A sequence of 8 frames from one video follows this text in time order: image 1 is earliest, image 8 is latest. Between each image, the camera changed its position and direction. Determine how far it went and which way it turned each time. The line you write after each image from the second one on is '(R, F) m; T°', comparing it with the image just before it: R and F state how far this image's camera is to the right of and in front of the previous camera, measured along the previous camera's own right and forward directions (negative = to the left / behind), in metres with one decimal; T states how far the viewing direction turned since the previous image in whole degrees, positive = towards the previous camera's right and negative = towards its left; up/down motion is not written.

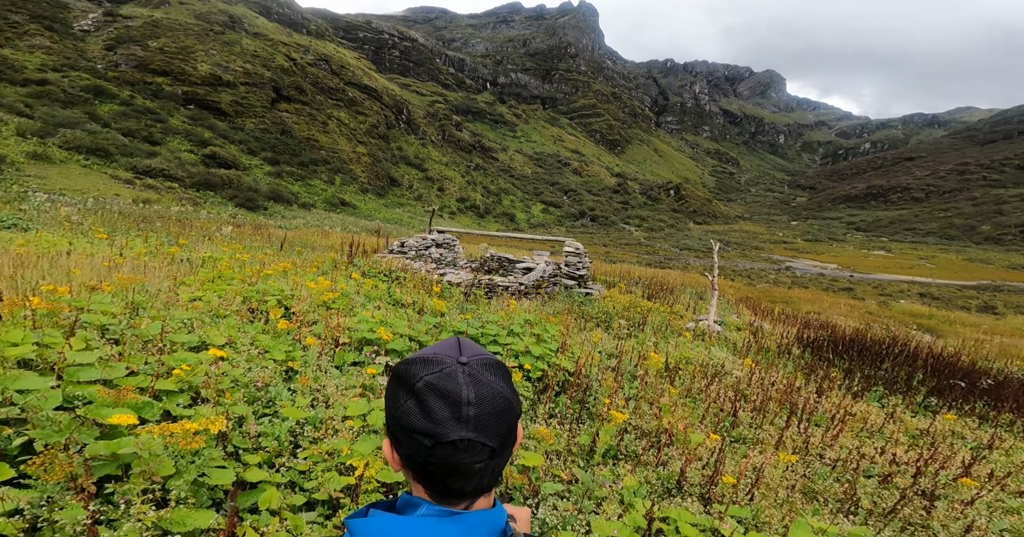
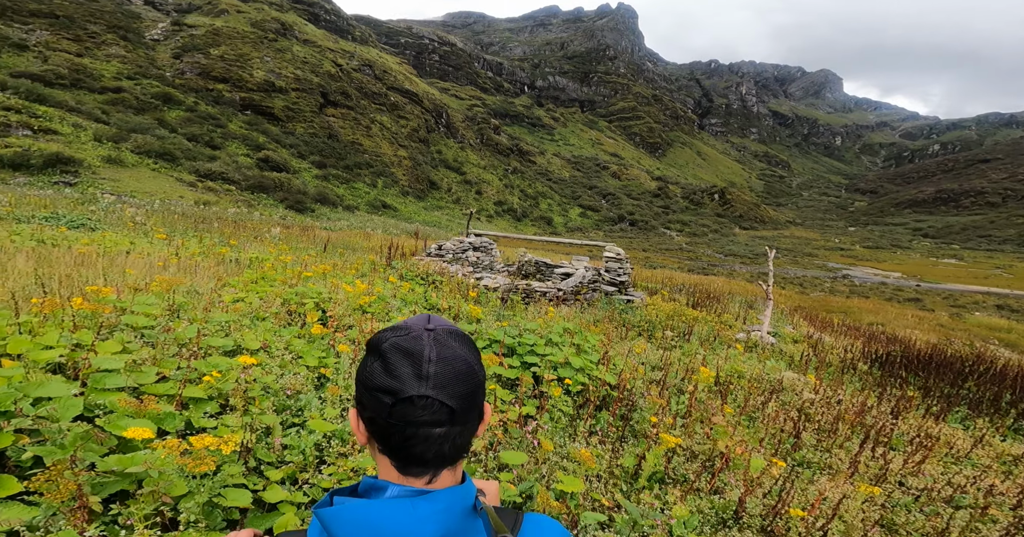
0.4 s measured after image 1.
(0.0, +0.2) m; -4°
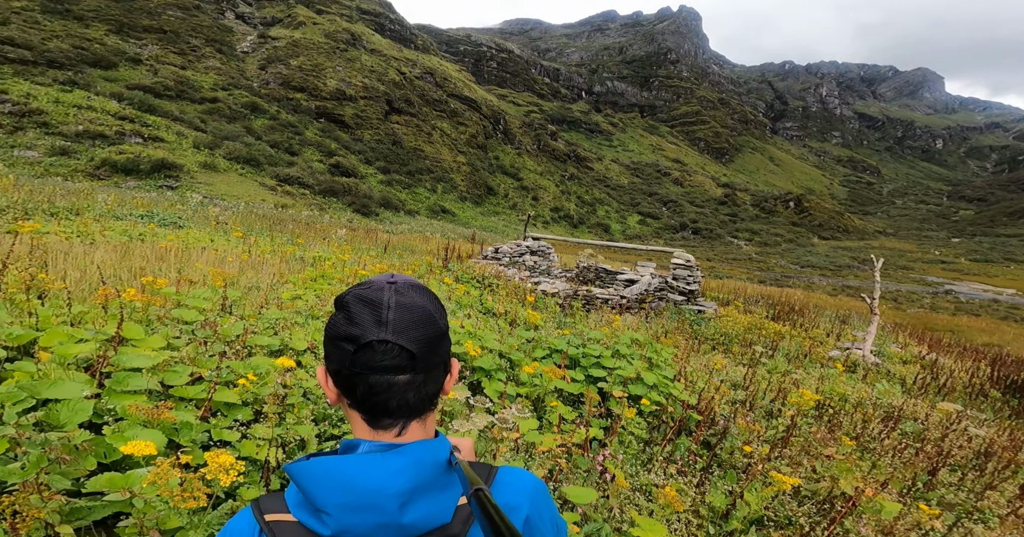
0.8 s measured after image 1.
(-0.1, +0.5) m; -6°
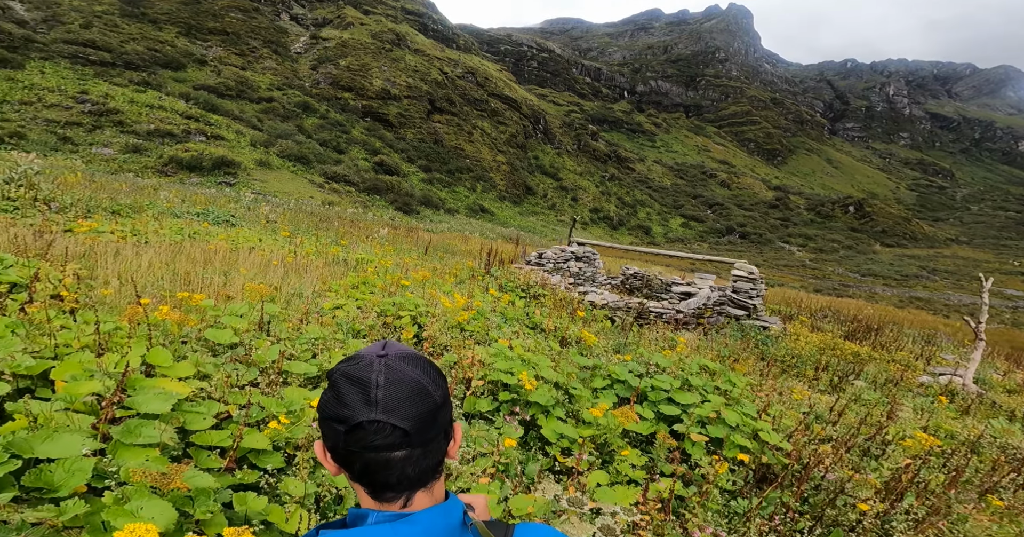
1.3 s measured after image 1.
(-0.2, +0.4) m; -4°
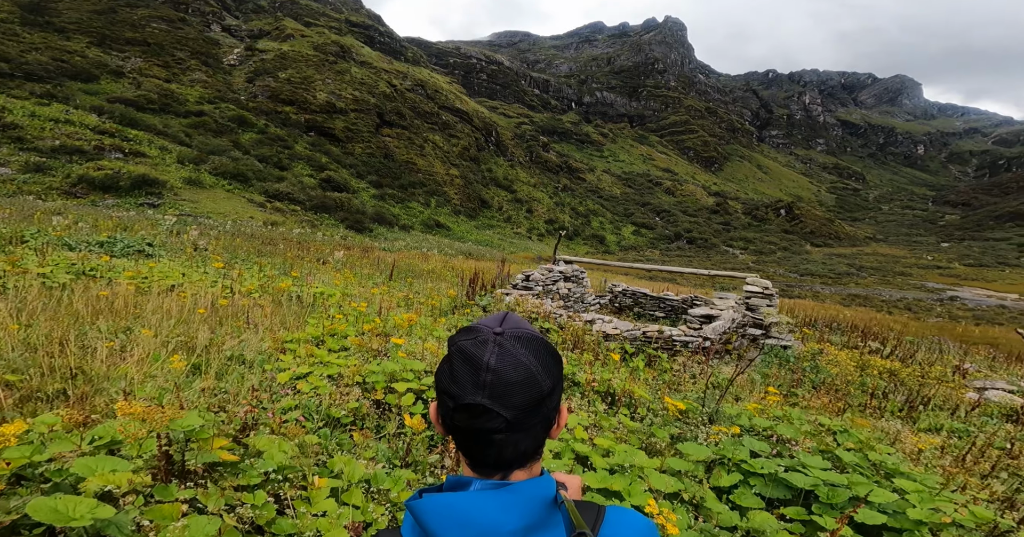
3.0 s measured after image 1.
(-0.6, +1.5) m; +5°
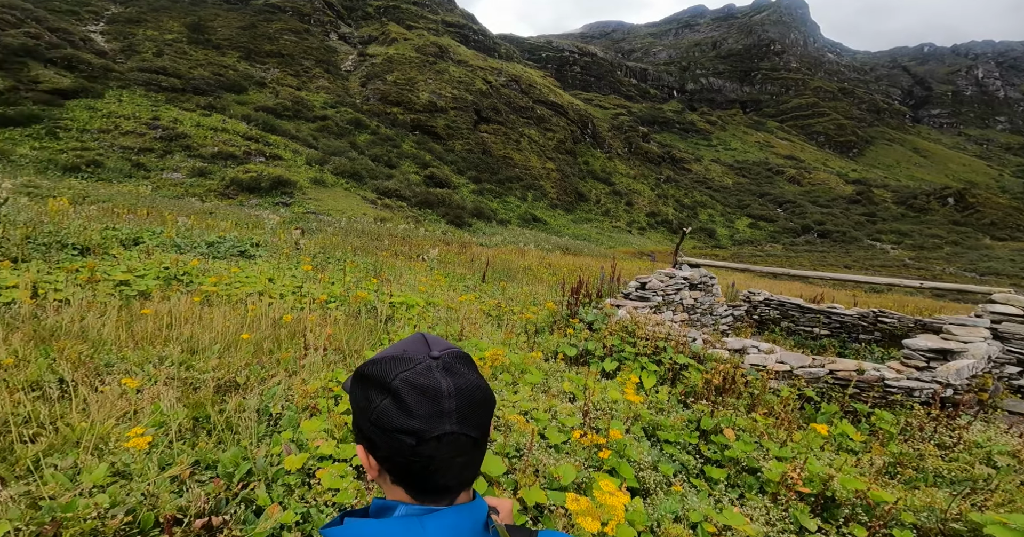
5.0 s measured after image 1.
(-0.2, +1.7) m; -10°
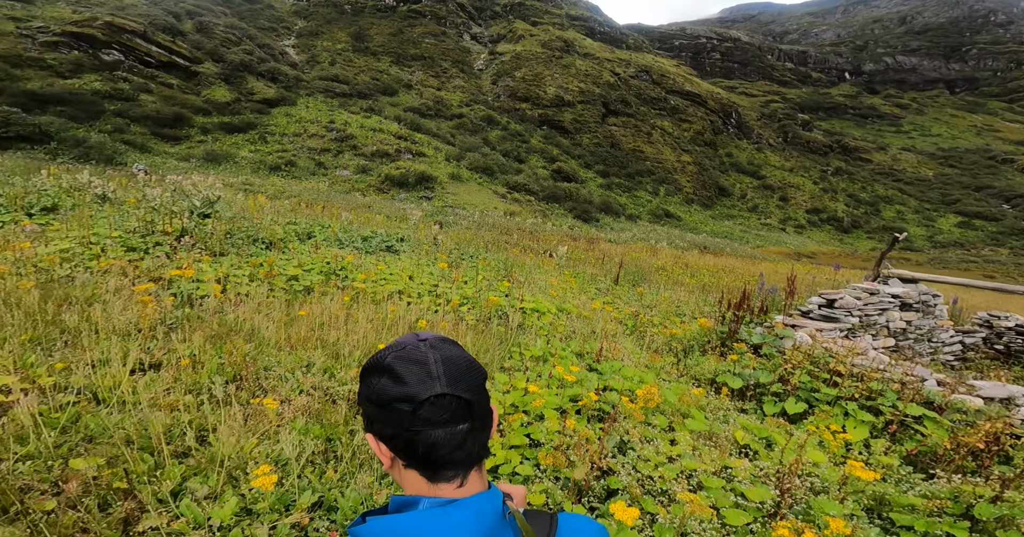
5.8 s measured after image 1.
(-0.2, +0.8) m; -13°
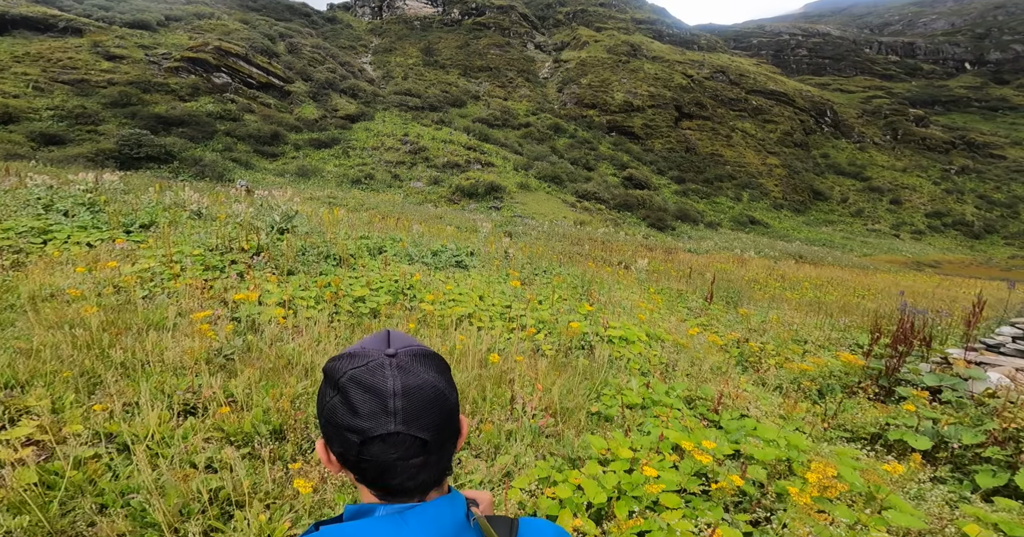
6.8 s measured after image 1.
(-0.2, +1.0) m; -7°
